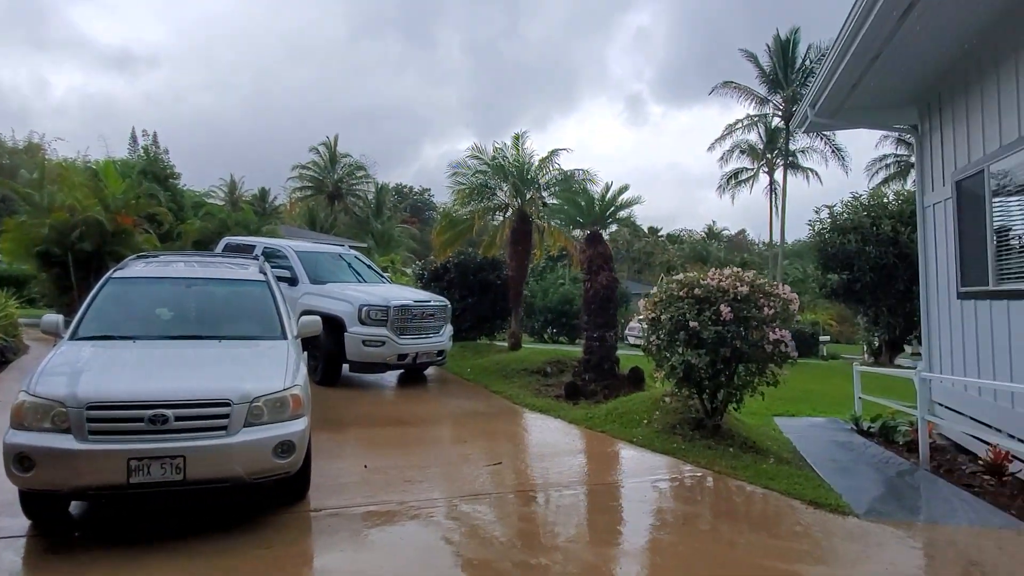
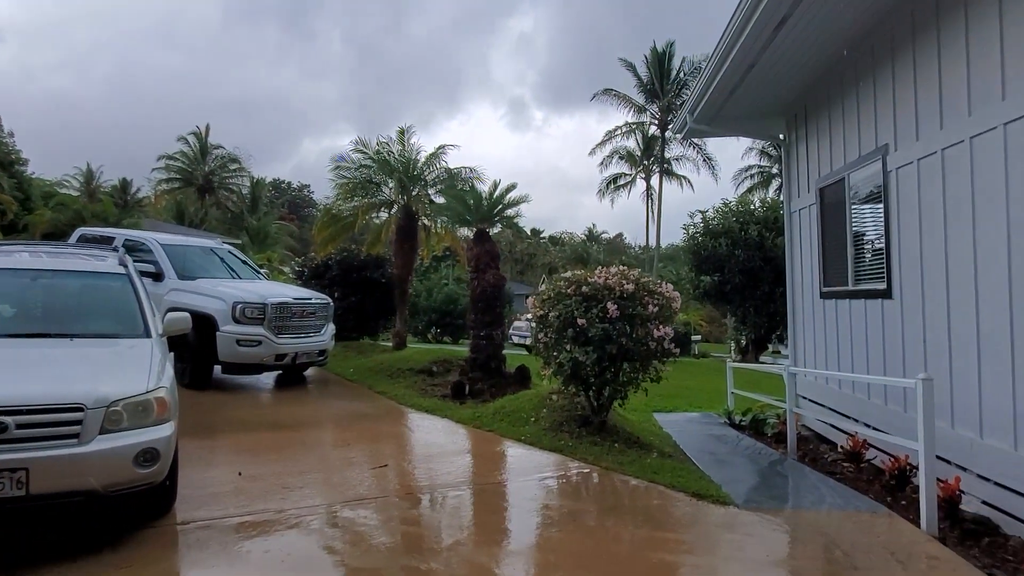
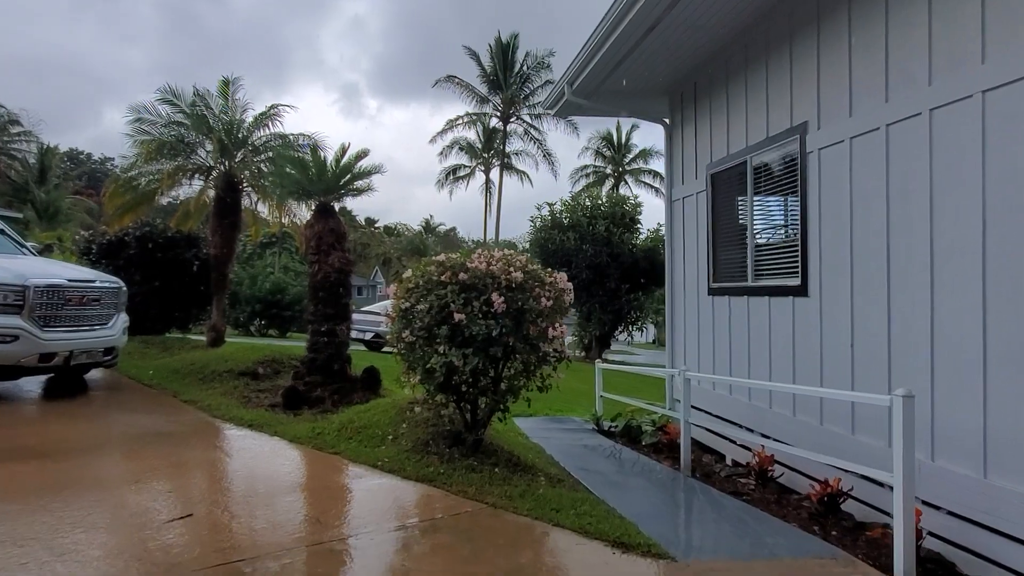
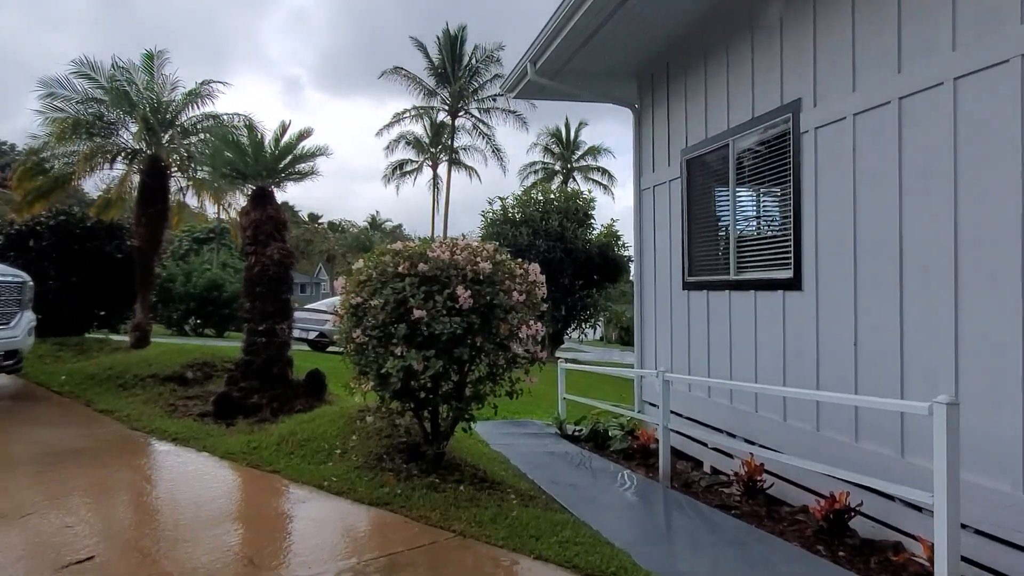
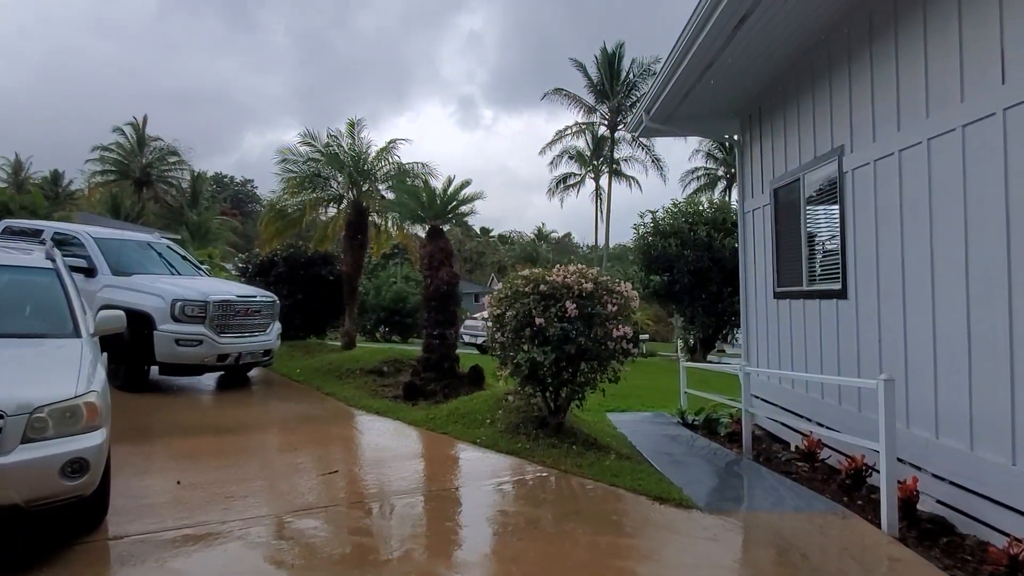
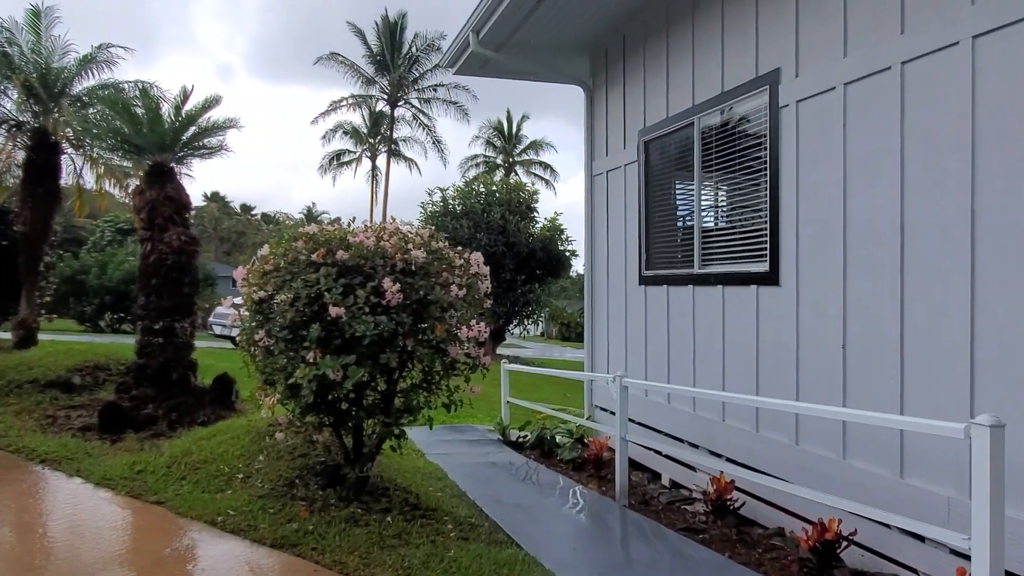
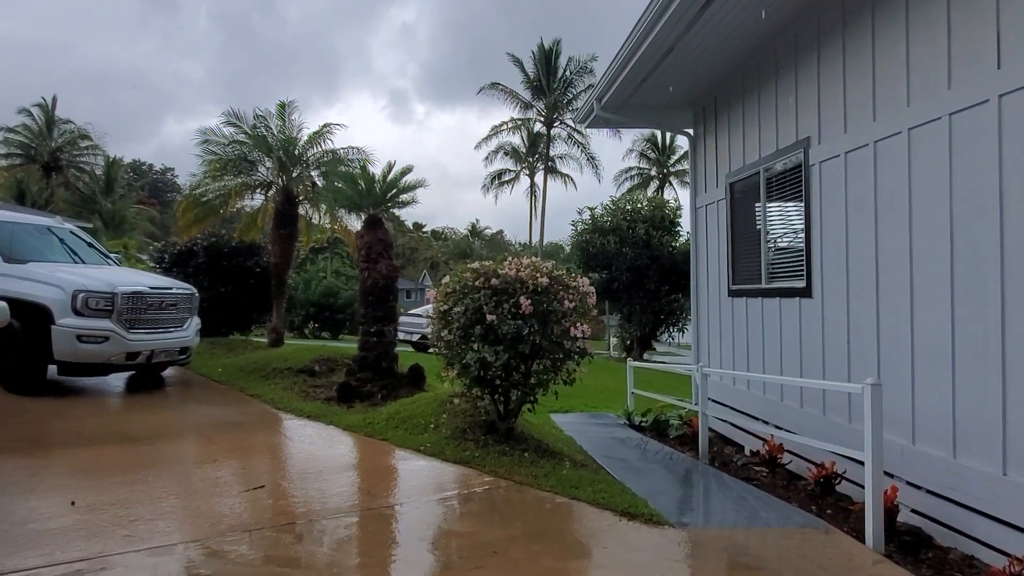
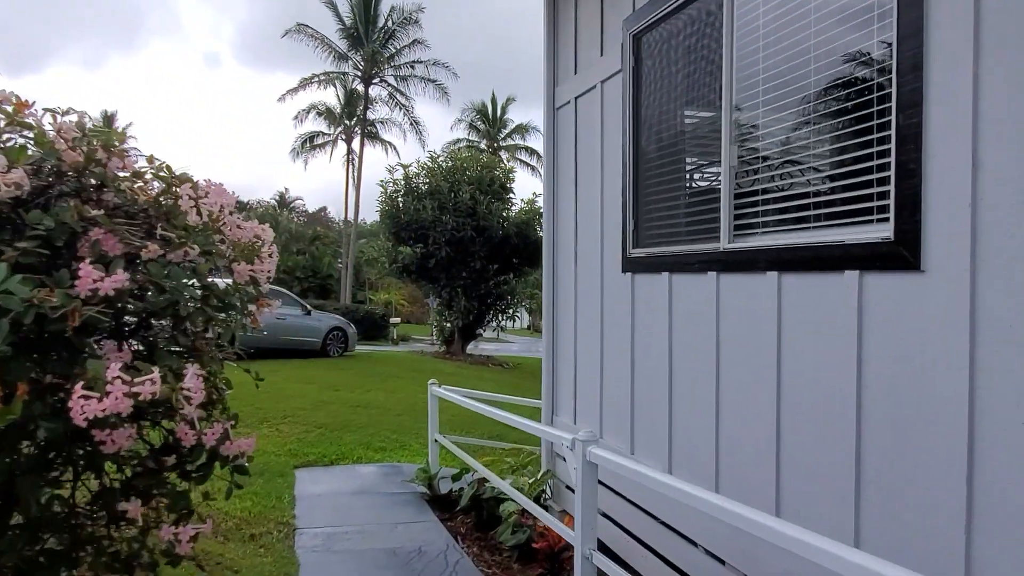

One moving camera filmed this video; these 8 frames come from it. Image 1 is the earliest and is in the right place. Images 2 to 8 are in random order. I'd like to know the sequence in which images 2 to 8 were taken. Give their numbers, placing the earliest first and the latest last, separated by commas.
2, 5, 7, 3, 4, 6, 8
